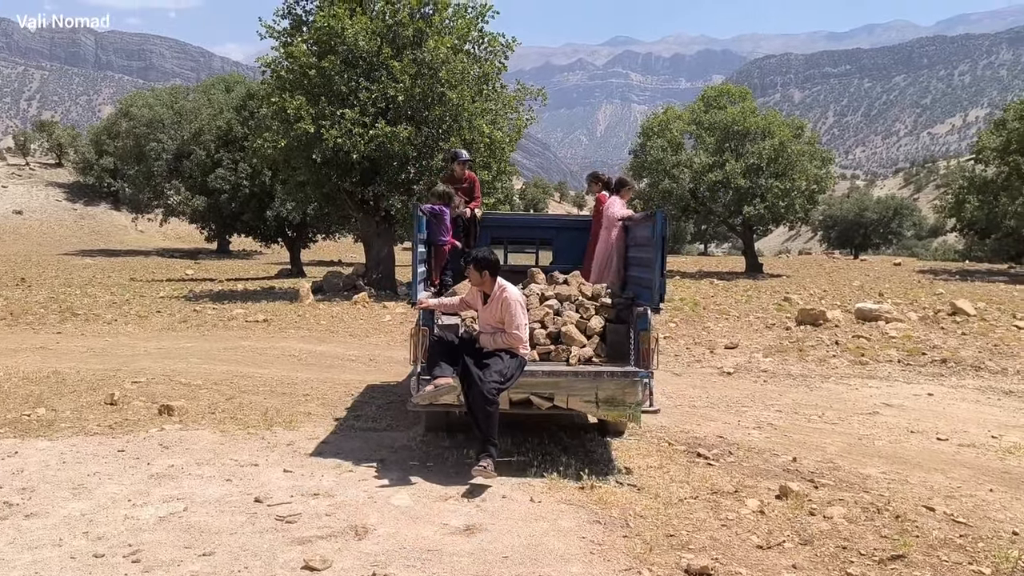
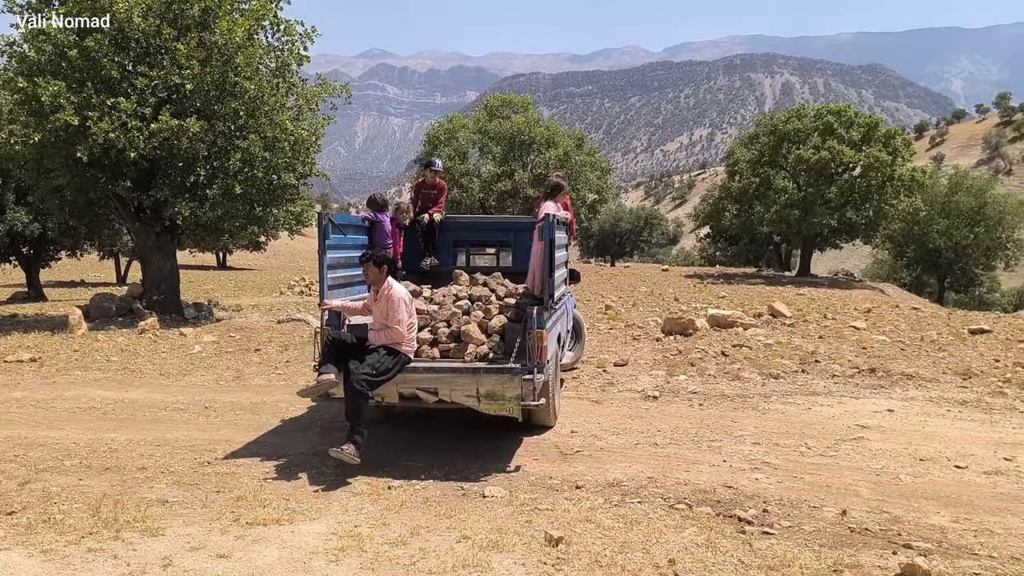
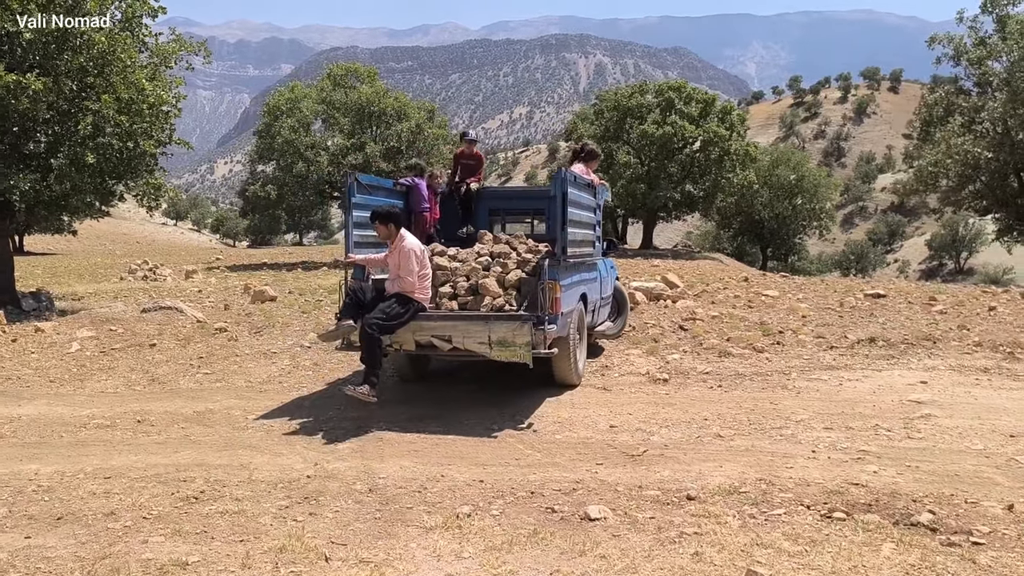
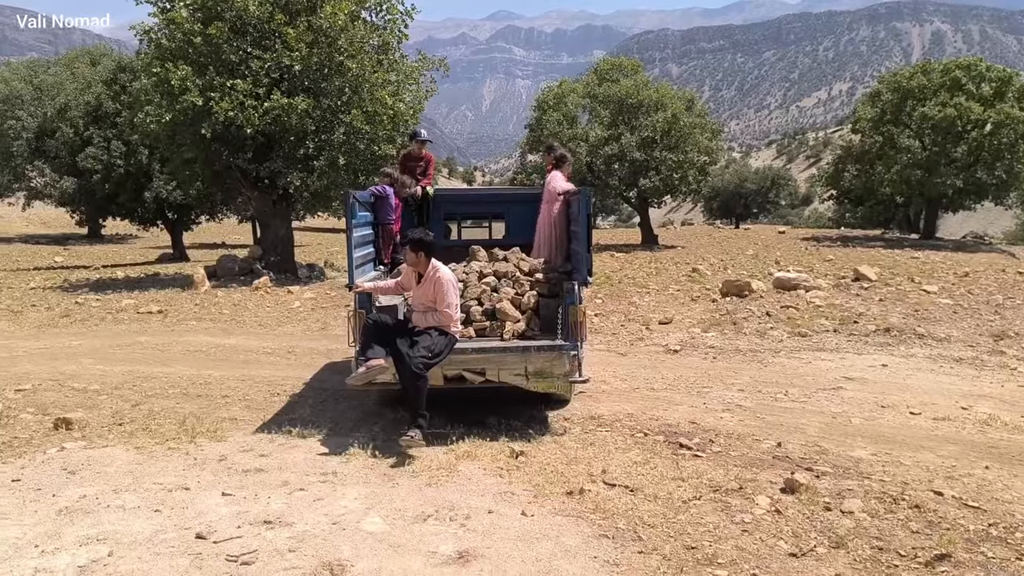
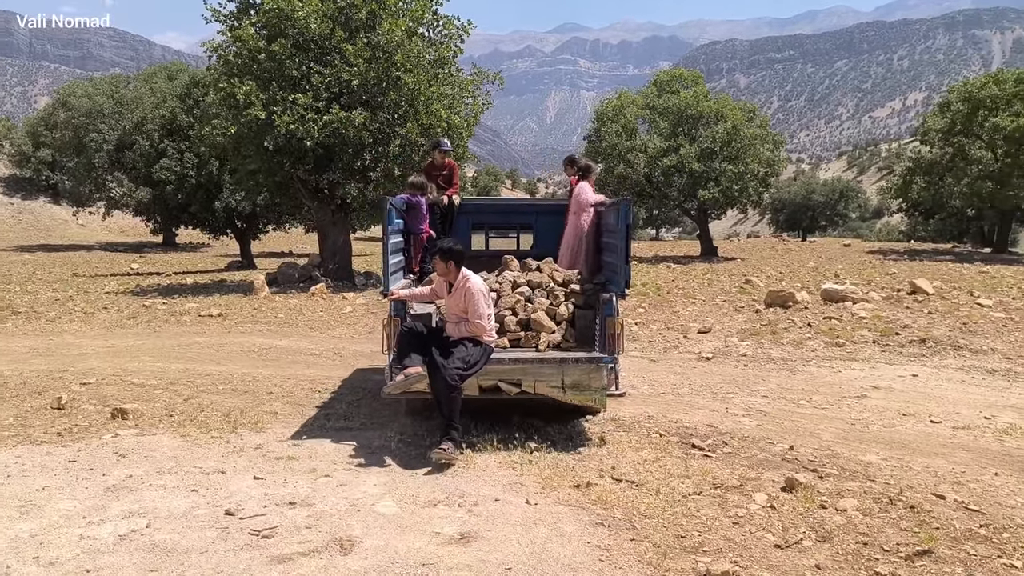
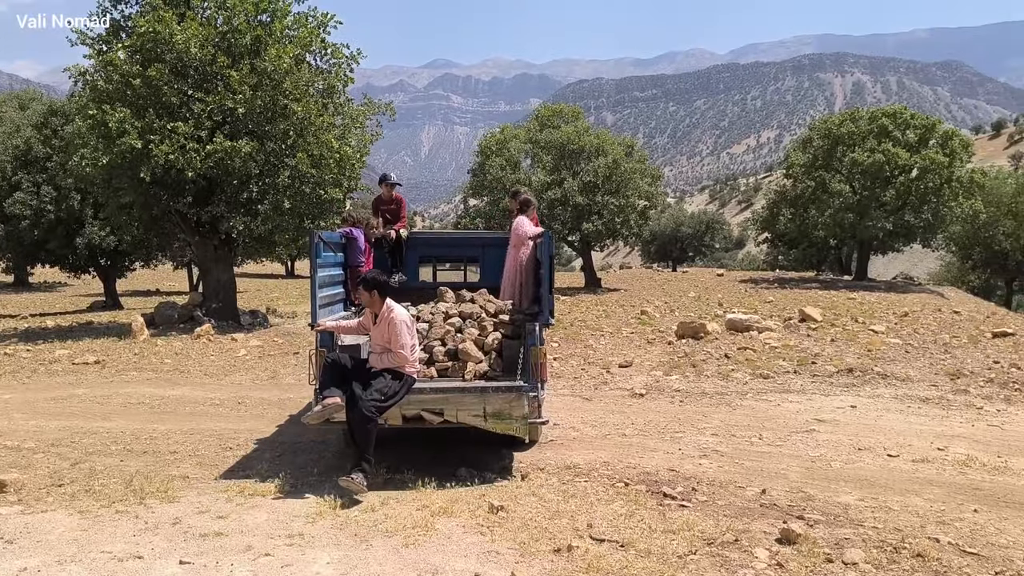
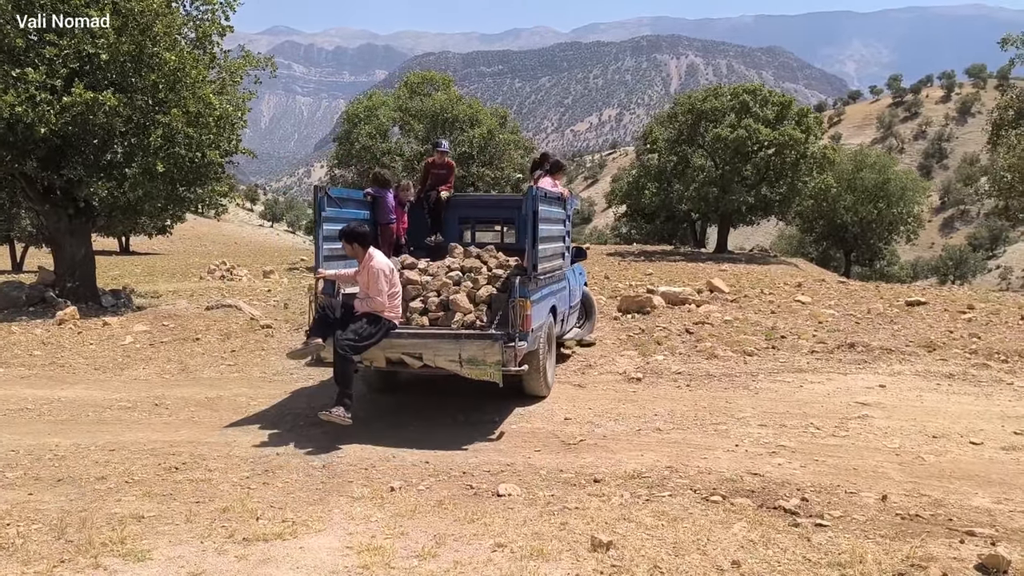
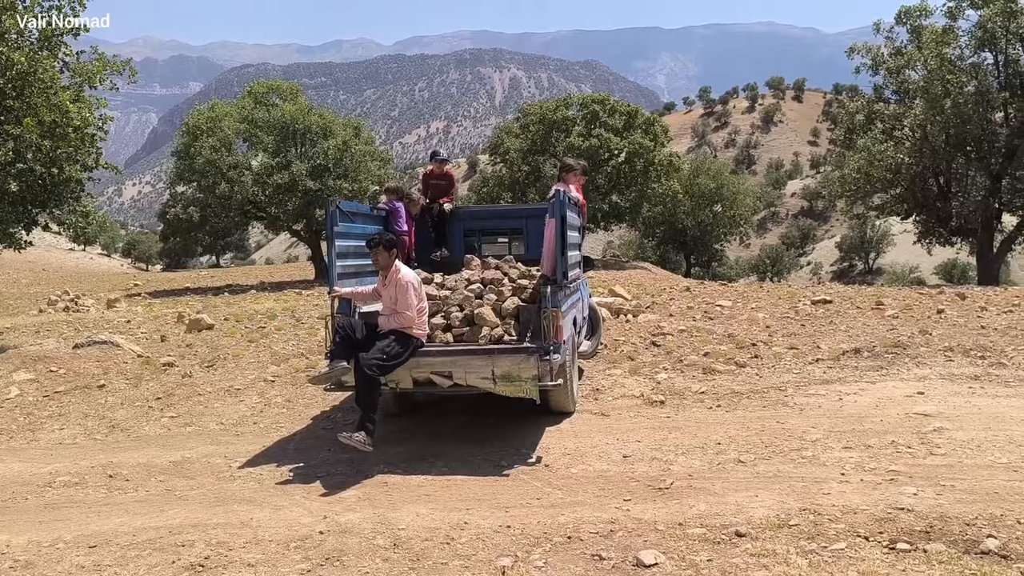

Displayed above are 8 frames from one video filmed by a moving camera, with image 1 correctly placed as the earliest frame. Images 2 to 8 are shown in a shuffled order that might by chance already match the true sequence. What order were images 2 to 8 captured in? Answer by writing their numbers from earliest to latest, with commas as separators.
5, 4, 6, 2, 7, 3, 8
